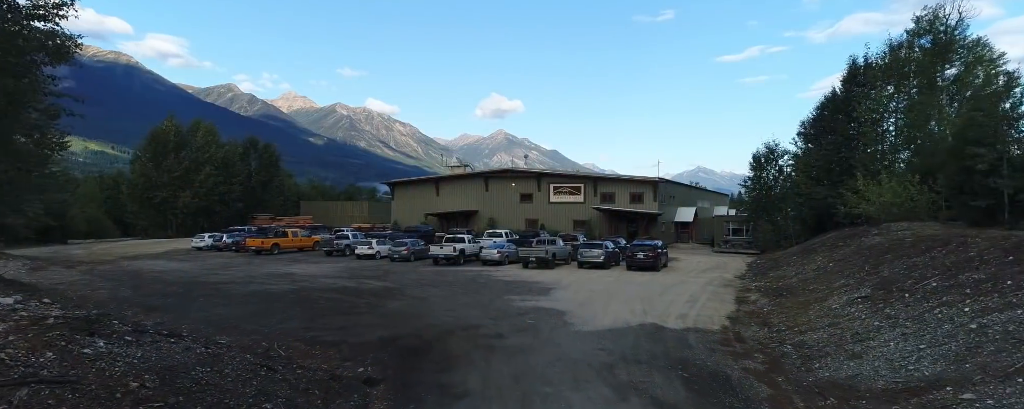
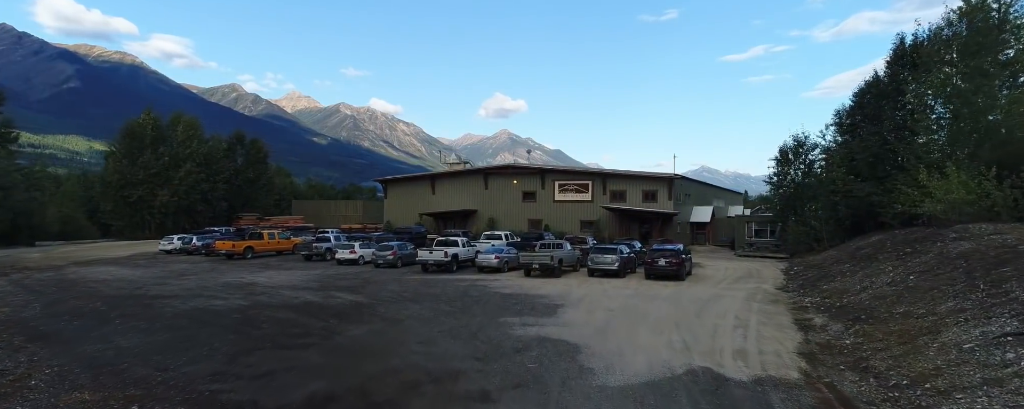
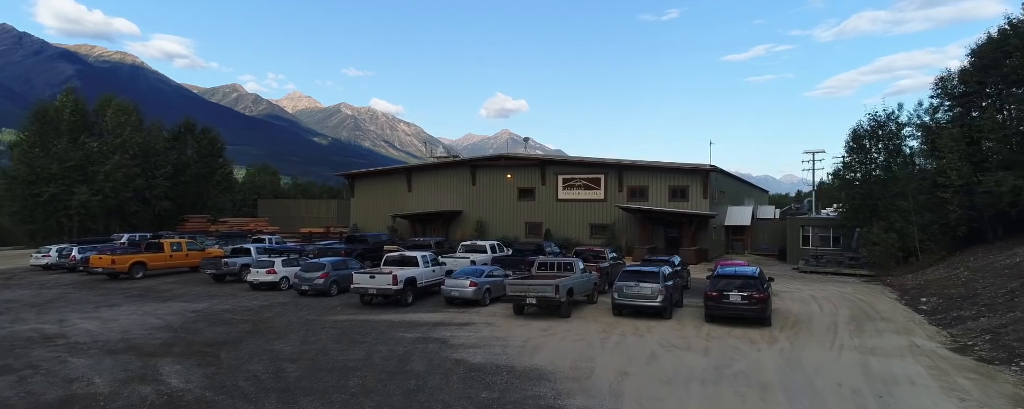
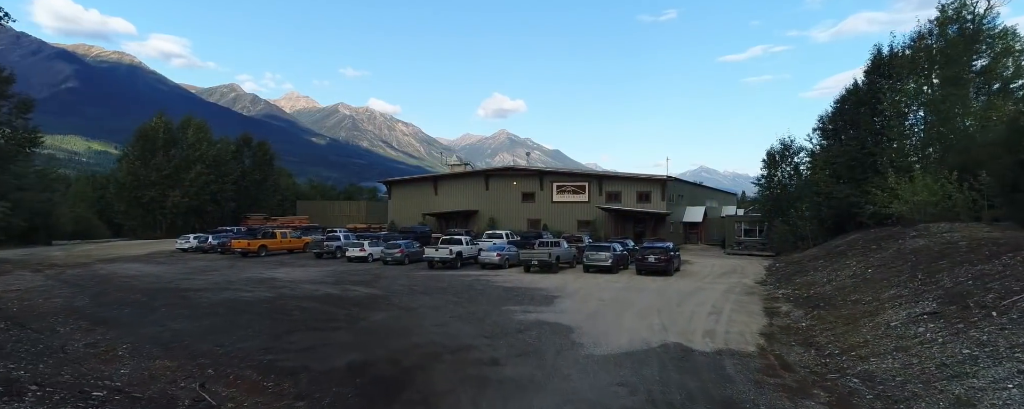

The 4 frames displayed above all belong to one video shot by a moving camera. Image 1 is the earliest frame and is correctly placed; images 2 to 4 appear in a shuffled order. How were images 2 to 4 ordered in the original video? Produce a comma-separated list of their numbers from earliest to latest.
4, 2, 3
